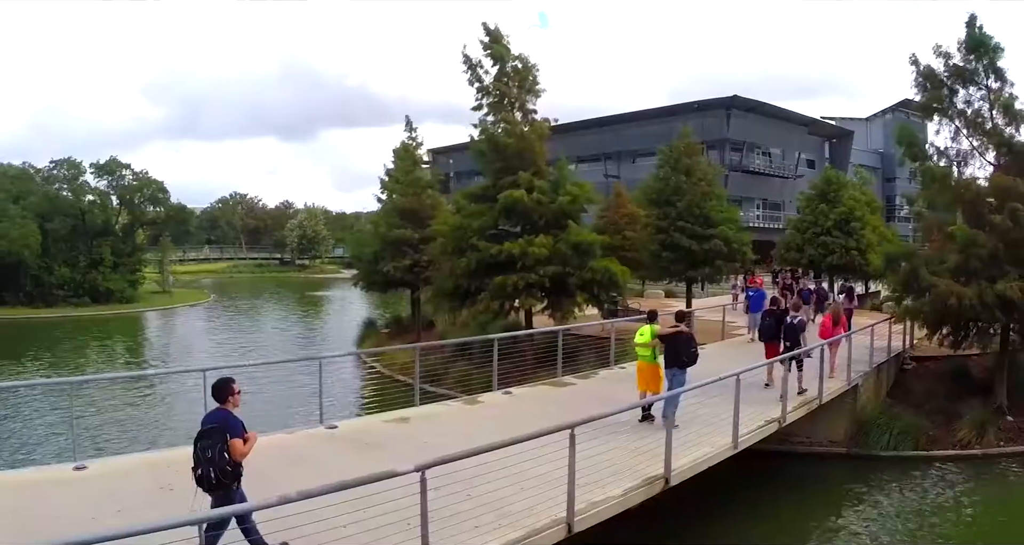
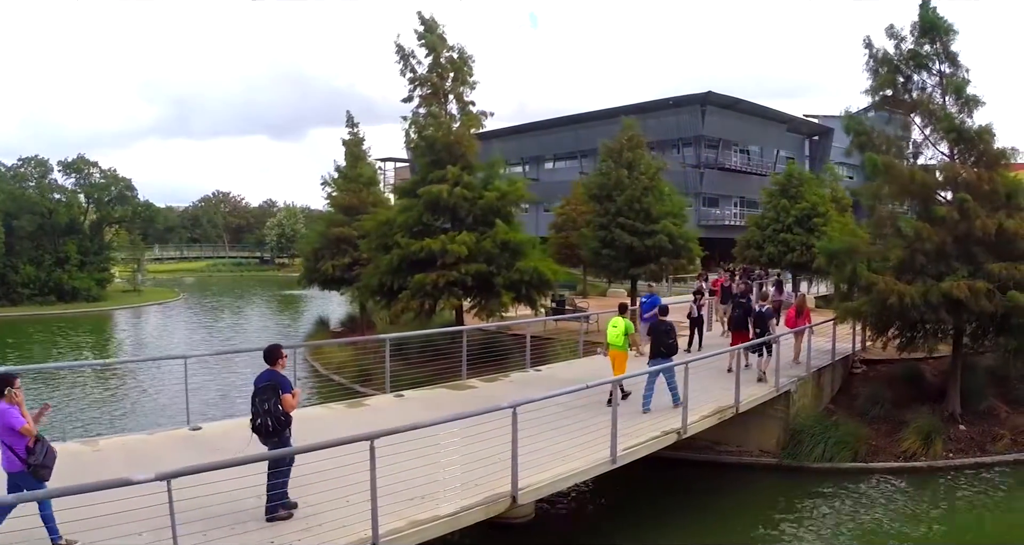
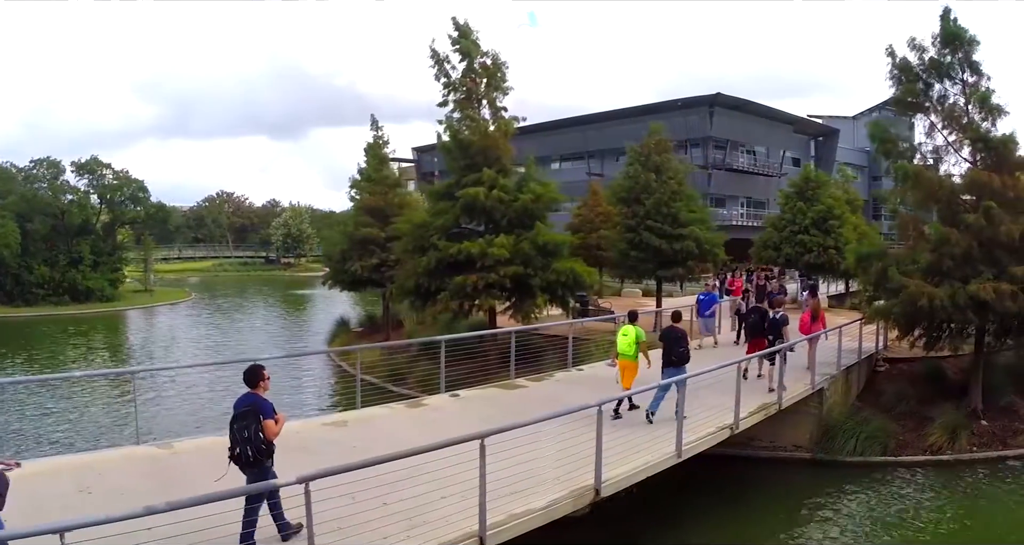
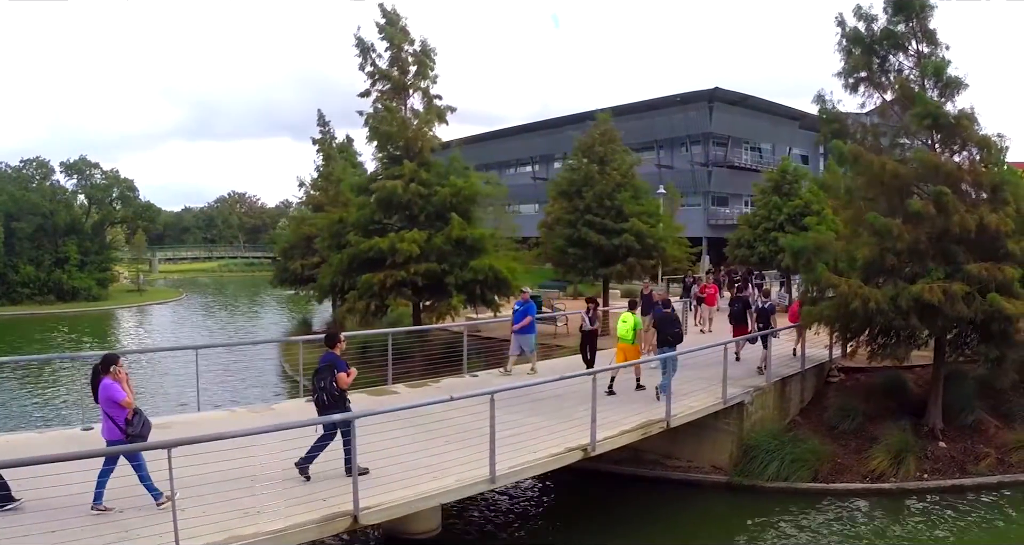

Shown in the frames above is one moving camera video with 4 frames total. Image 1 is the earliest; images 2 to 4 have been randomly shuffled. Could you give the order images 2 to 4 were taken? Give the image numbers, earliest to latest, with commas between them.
3, 2, 4
